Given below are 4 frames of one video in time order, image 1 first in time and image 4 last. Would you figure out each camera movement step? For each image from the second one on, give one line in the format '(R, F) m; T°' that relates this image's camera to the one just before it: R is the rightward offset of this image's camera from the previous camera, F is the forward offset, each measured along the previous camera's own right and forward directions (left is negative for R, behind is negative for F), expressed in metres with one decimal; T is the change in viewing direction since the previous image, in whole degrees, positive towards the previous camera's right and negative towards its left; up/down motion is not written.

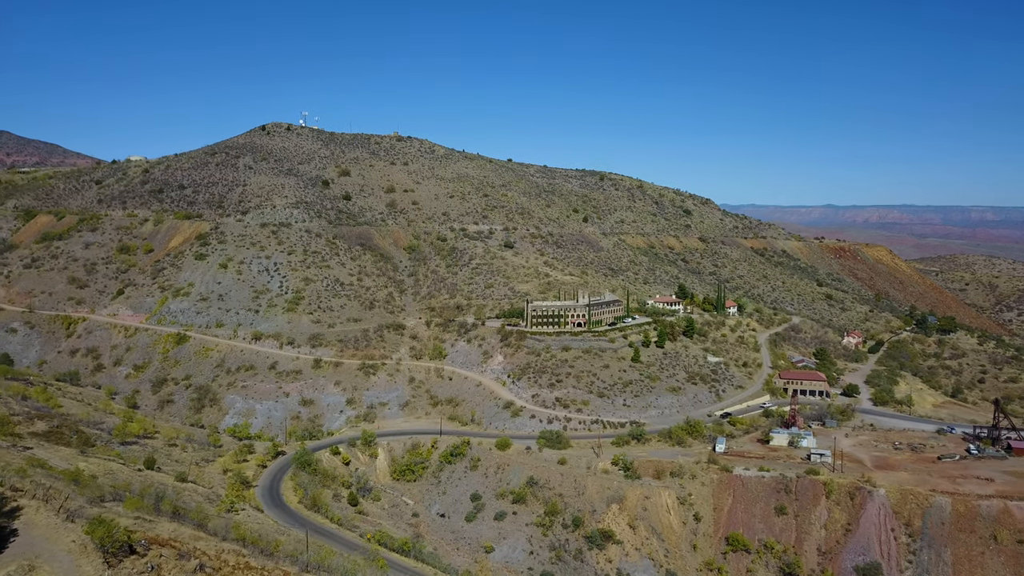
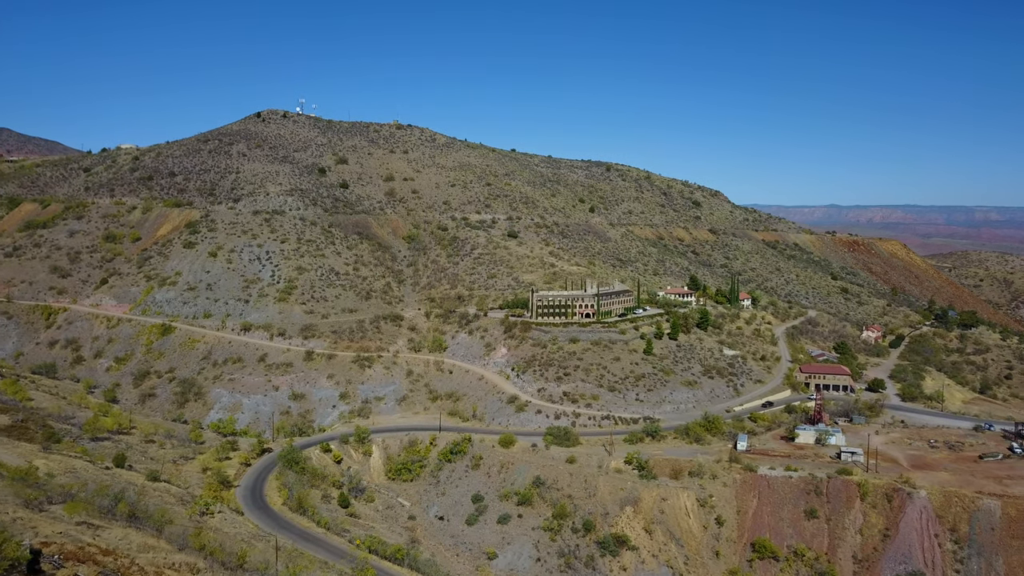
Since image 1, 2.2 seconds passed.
(-0.2, +3.5) m; 0°
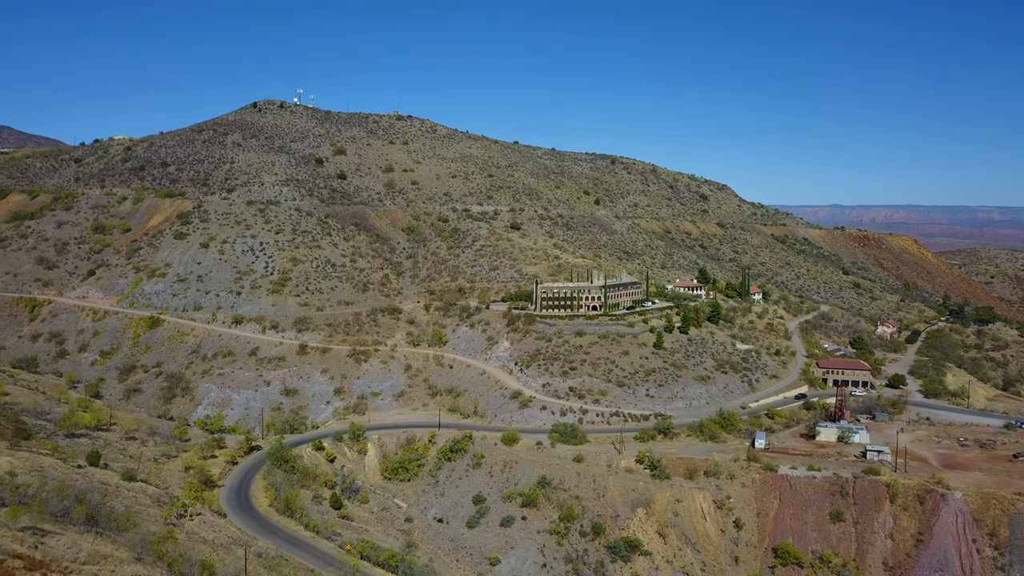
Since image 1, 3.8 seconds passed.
(-0.1, +2.6) m; 0°
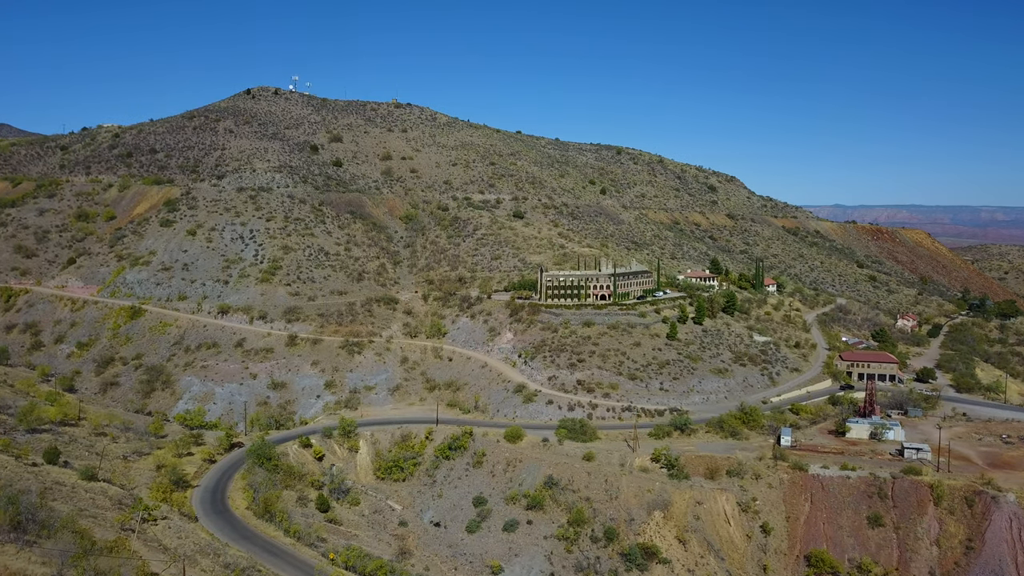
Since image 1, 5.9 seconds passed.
(-0.1, +3.4) m; 0°
